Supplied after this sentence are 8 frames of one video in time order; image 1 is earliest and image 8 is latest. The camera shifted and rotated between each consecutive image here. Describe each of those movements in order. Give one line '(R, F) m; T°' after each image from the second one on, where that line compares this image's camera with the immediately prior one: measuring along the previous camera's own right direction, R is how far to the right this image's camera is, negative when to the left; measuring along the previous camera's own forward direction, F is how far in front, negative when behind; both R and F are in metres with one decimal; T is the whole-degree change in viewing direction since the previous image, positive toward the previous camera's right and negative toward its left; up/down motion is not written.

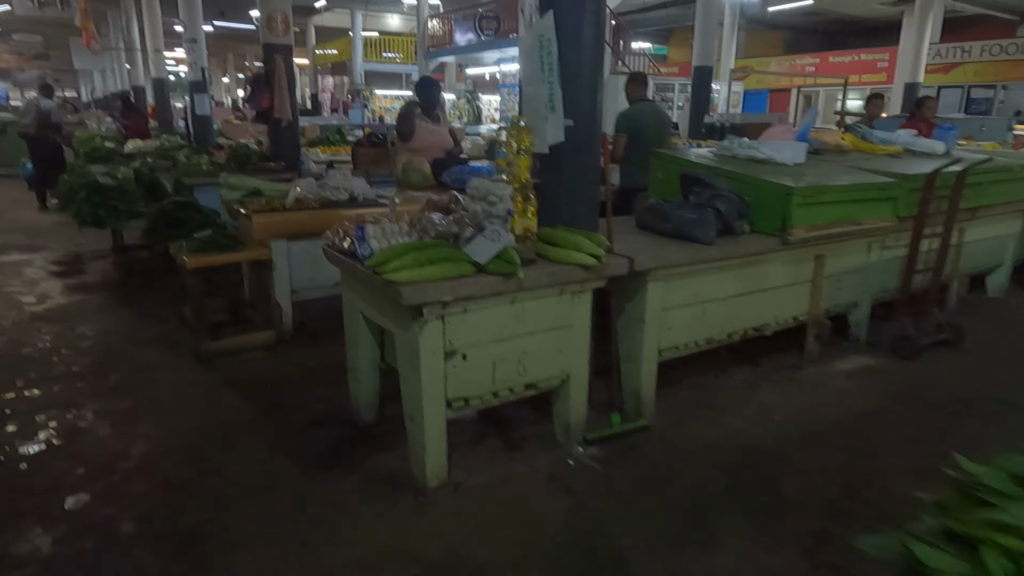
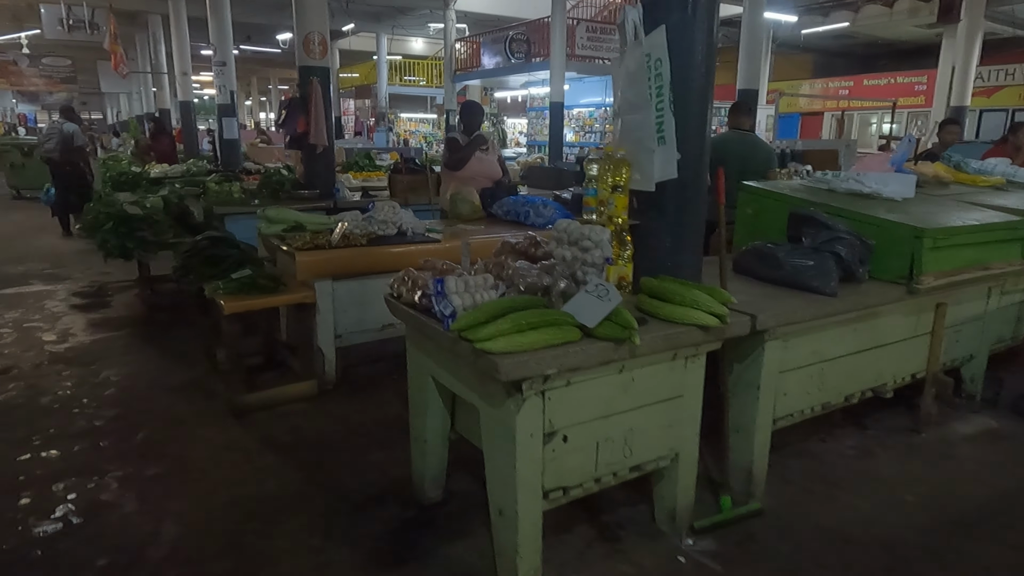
(-0.3, +0.4) m; -1°
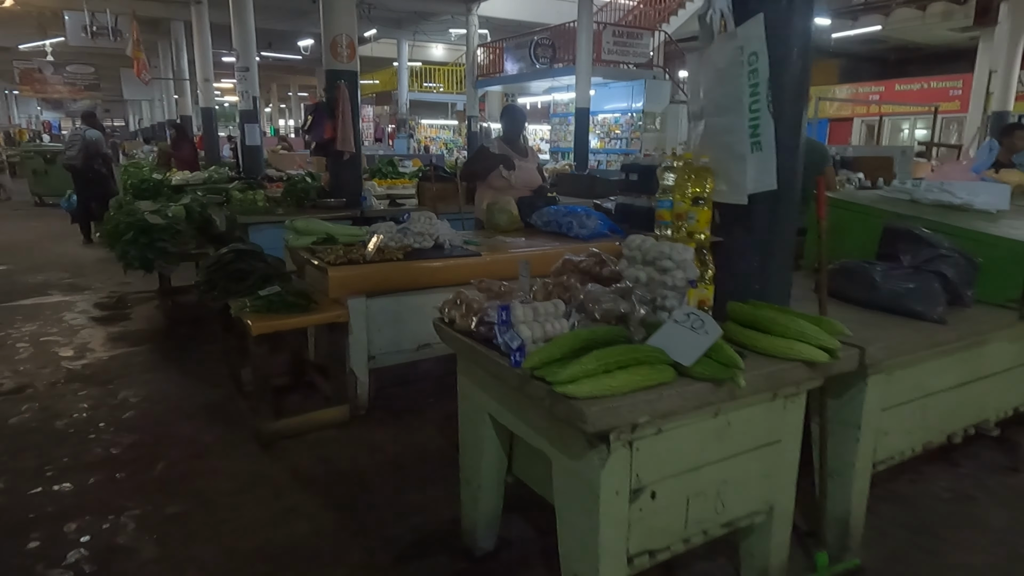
(-0.2, +0.3) m; -1°
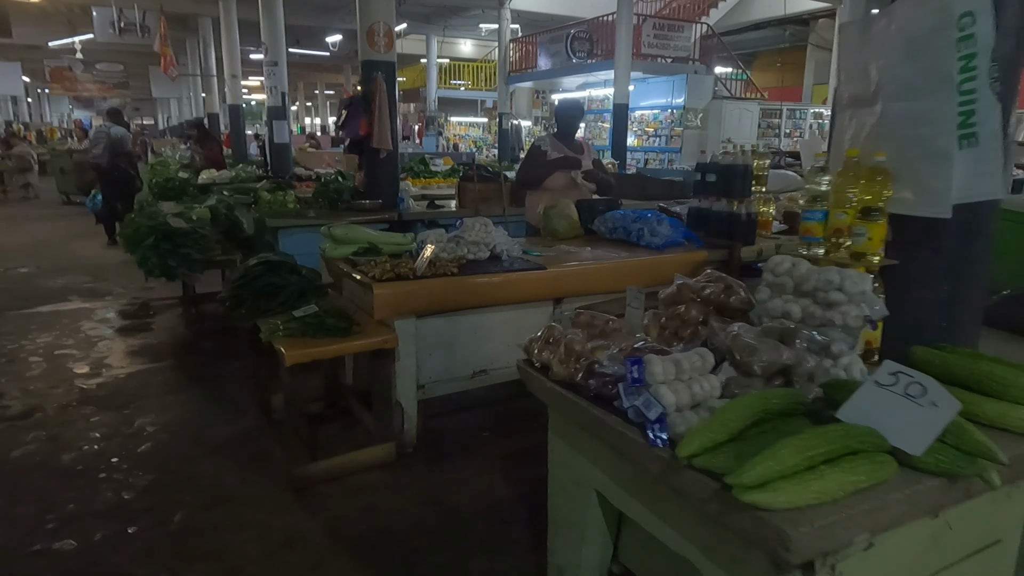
(-0.2, +0.5) m; -2°
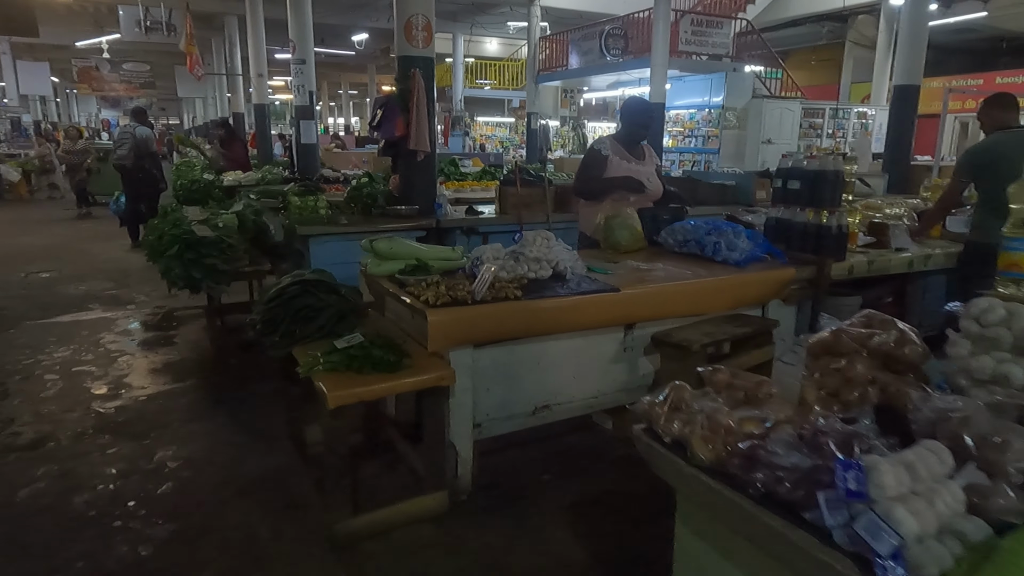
(-0.2, +0.4) m; -2°
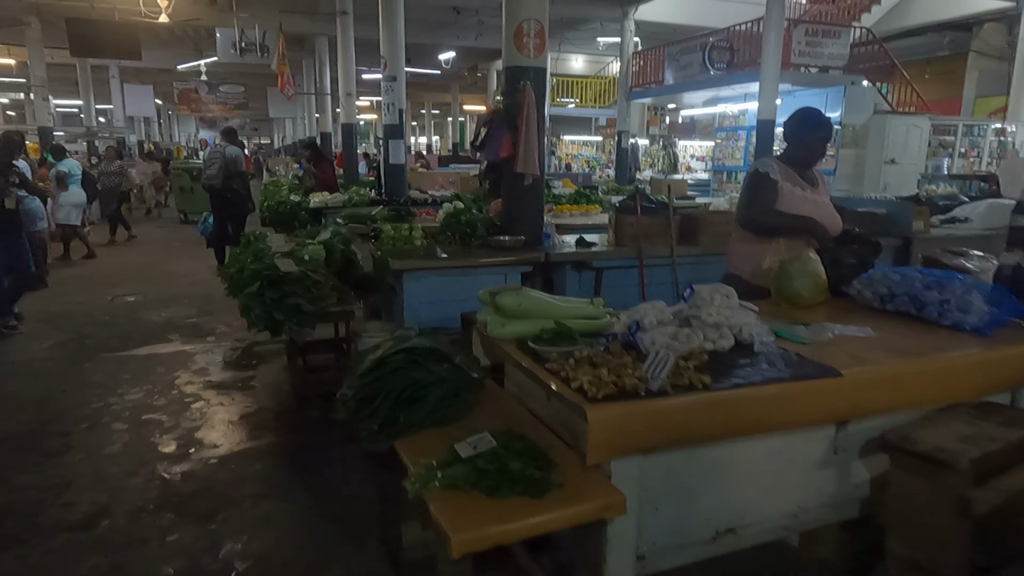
(-0.3, +0.7) m; -6°
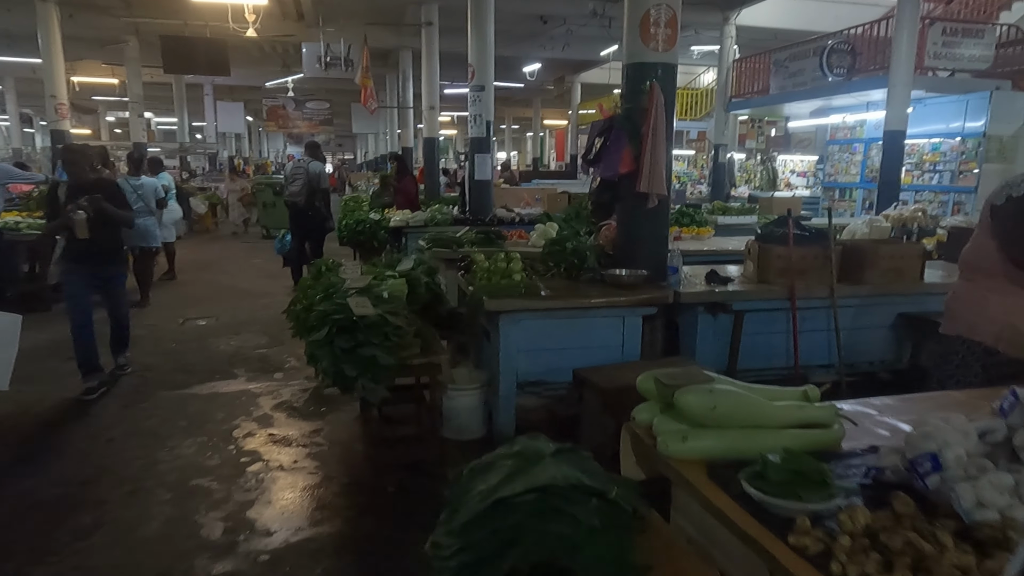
(-0.2, +0.8) m; -6°
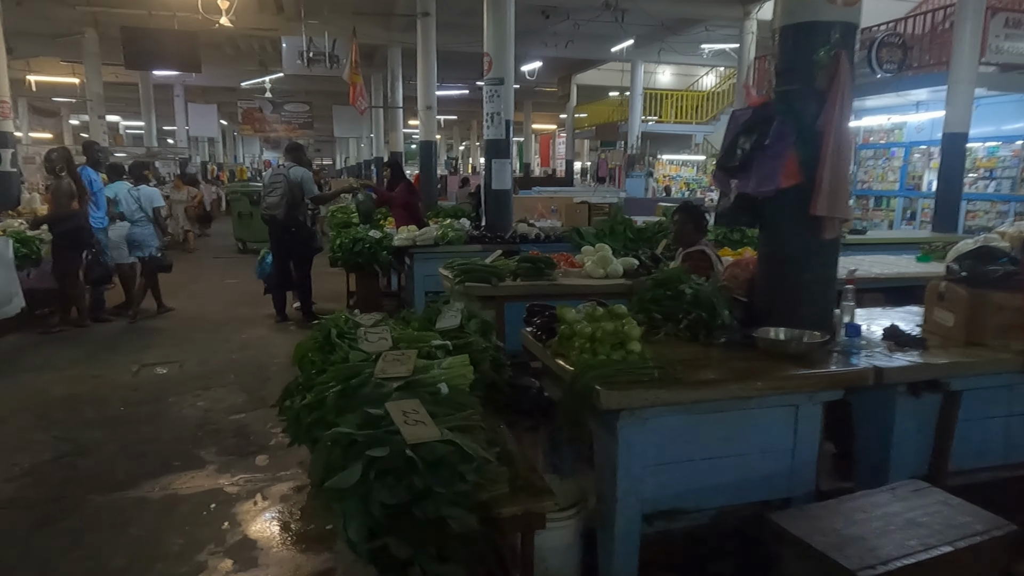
(-0.5, +1.2) m; +2°
